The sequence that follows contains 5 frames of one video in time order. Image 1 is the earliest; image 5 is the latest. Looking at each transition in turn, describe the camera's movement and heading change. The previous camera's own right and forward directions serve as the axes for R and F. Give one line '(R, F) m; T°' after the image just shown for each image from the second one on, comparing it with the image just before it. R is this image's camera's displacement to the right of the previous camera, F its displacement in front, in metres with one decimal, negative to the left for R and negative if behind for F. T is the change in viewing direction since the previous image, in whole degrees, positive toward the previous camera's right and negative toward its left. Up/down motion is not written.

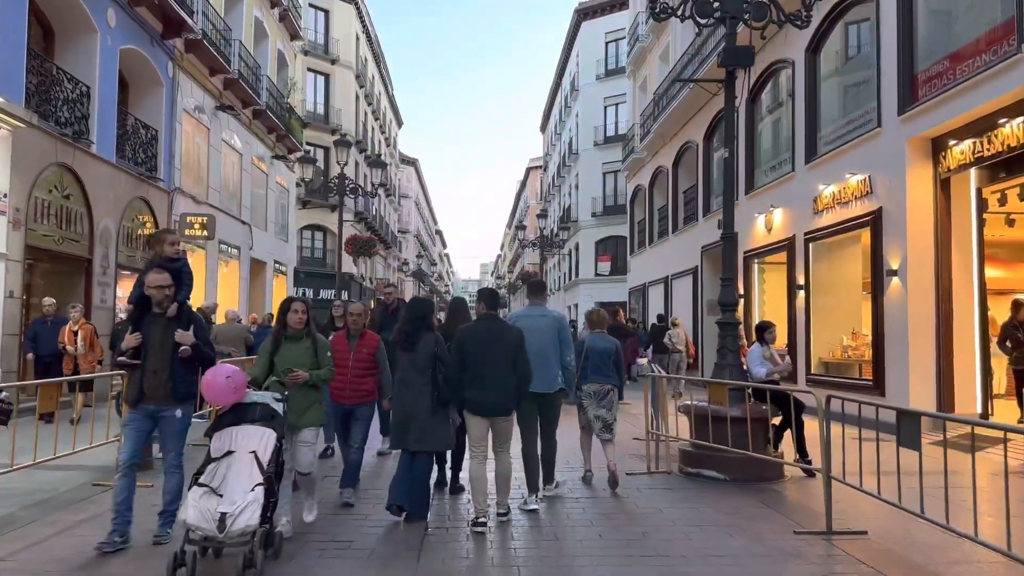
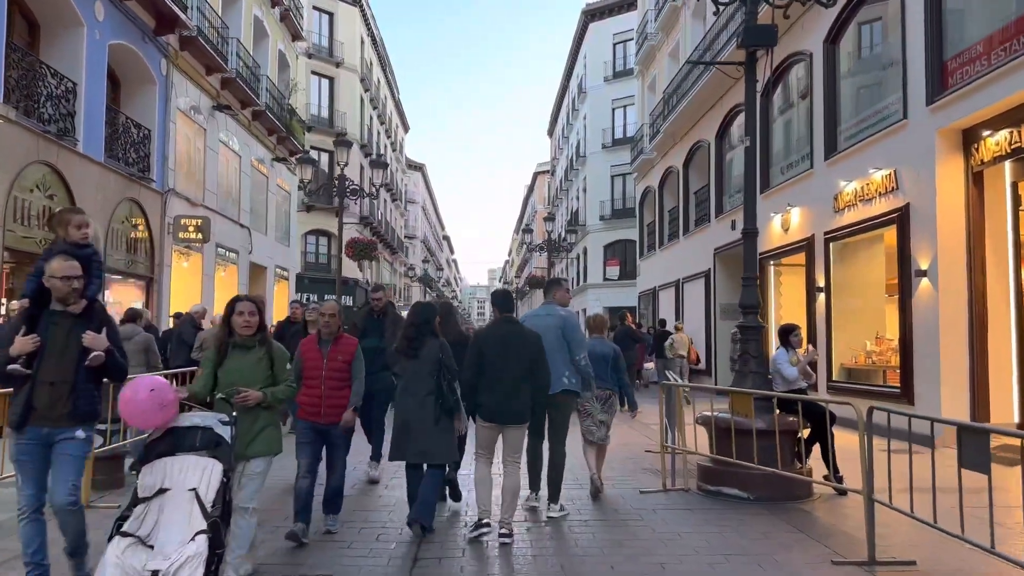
(+0.1, +0.6) m; -1°
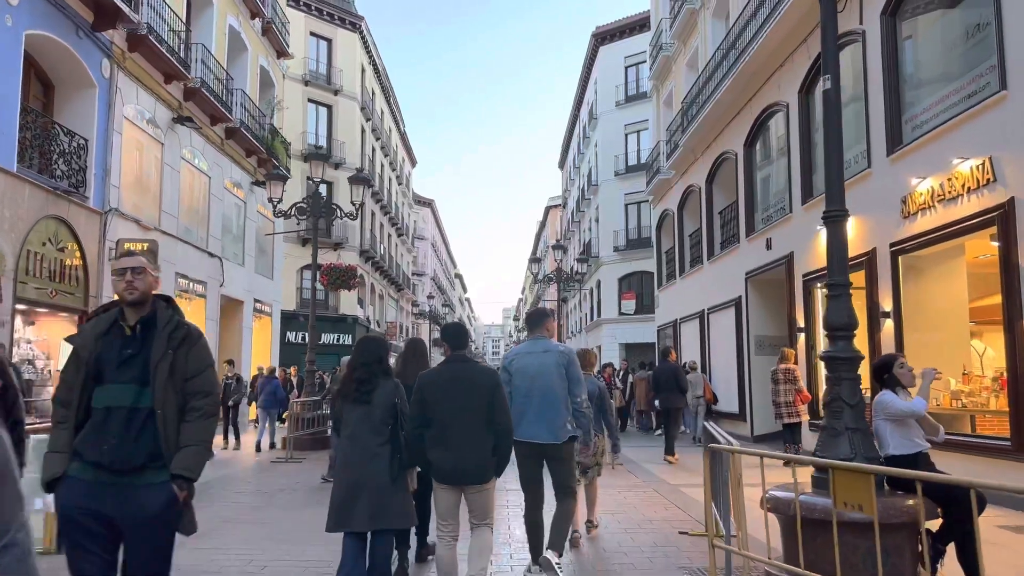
(+0.3, +2.4) m; -1°
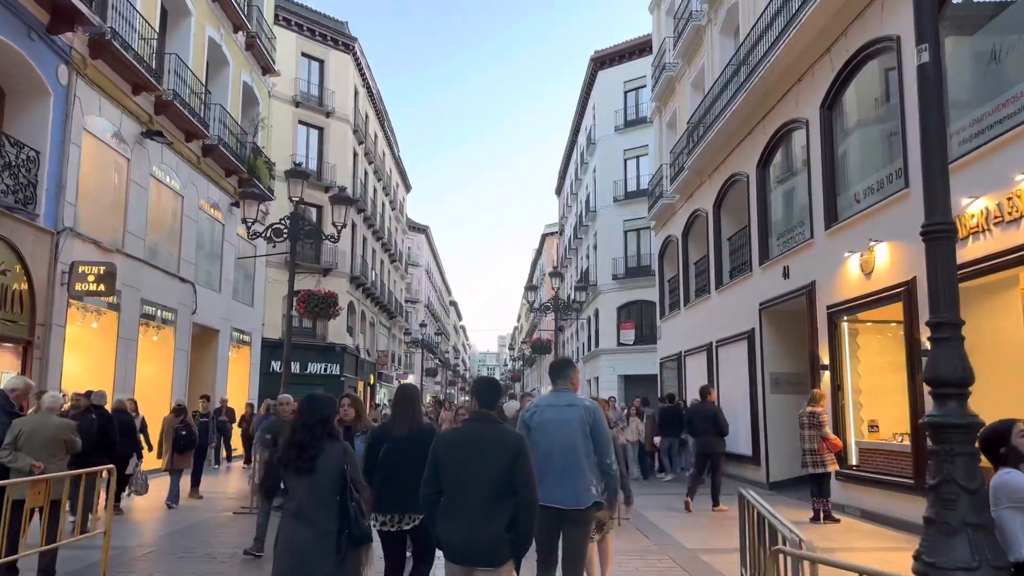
(0.0, +1.2) m; 0°
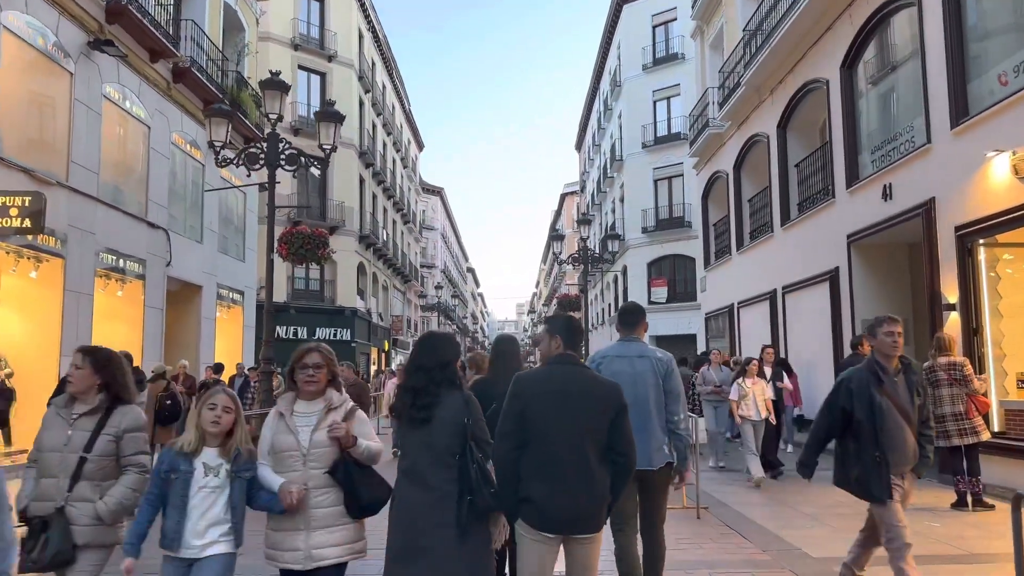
(-0.2, +2.6) m; -1°
